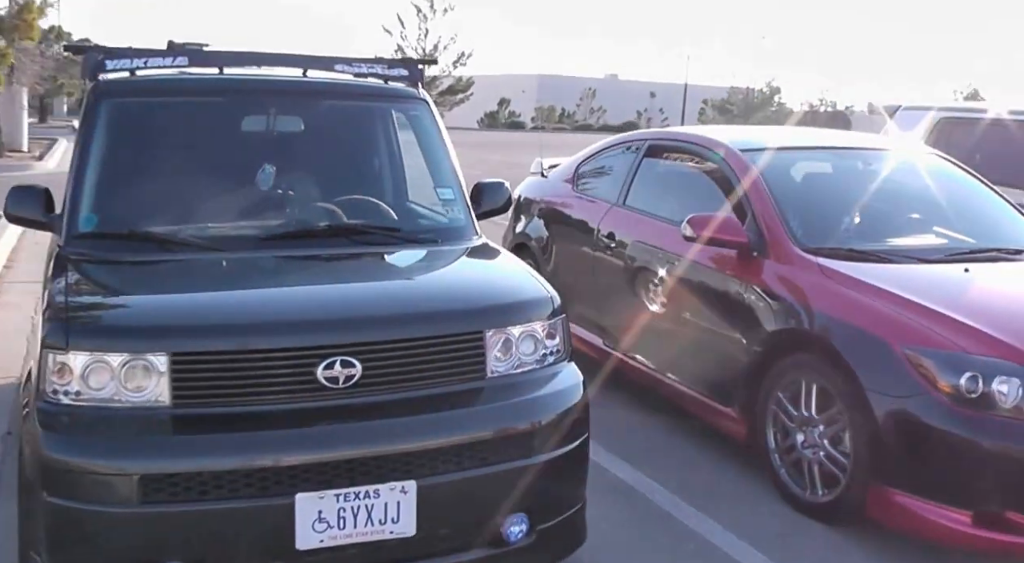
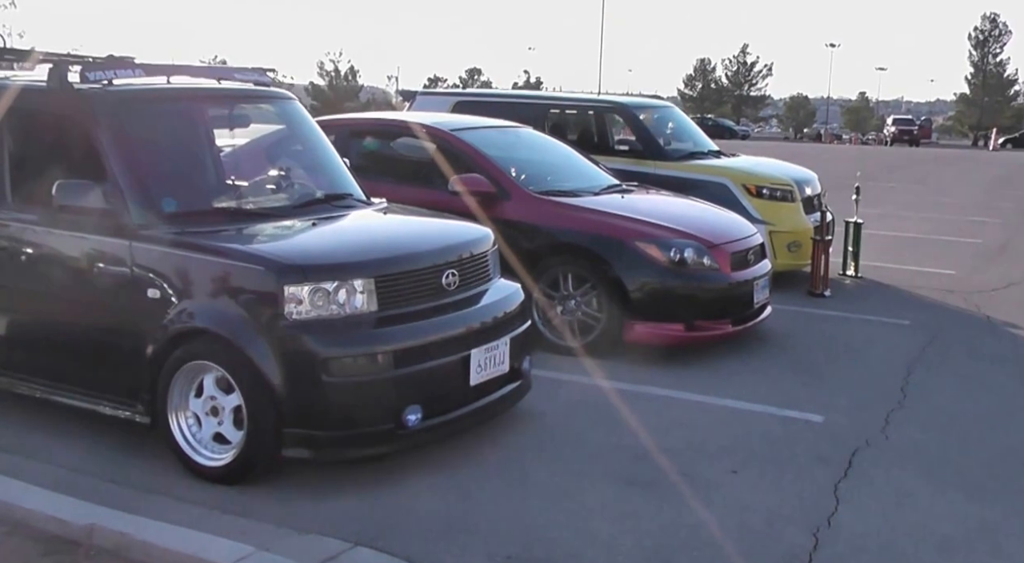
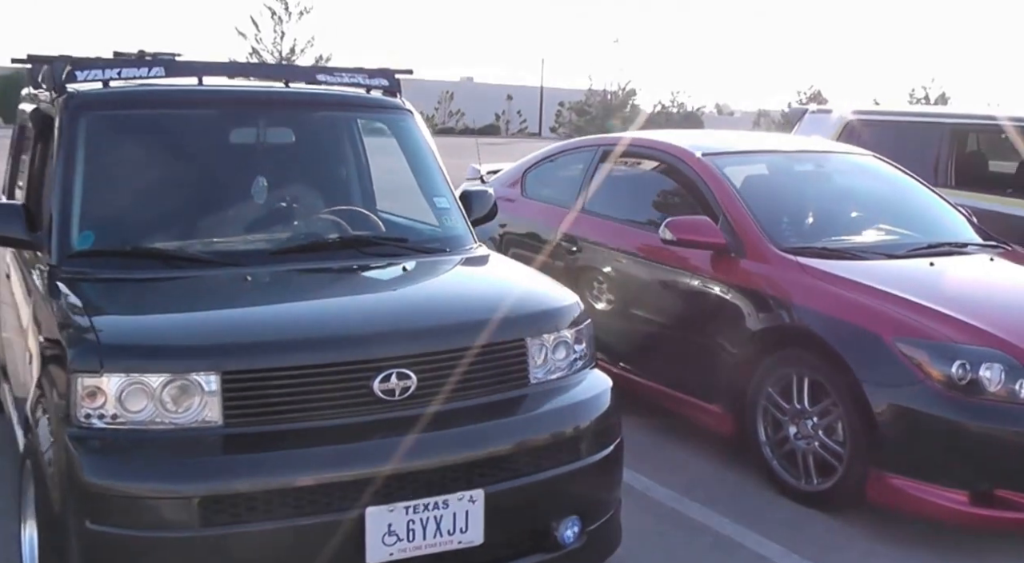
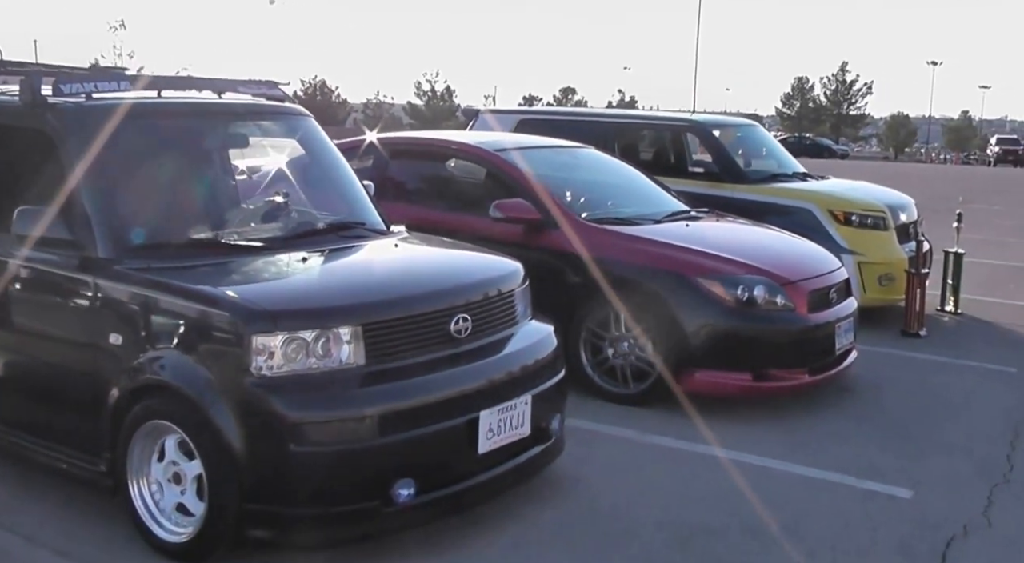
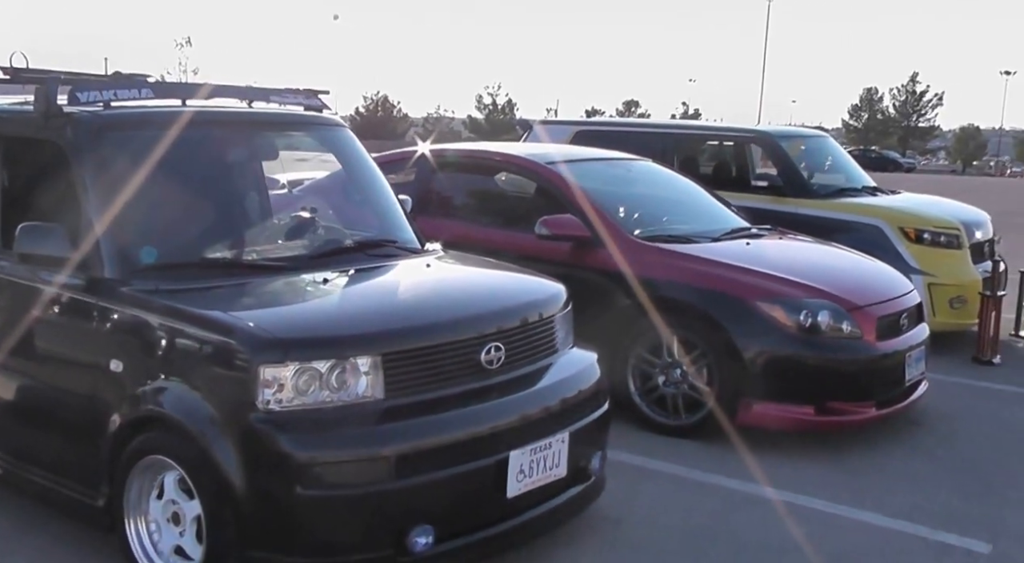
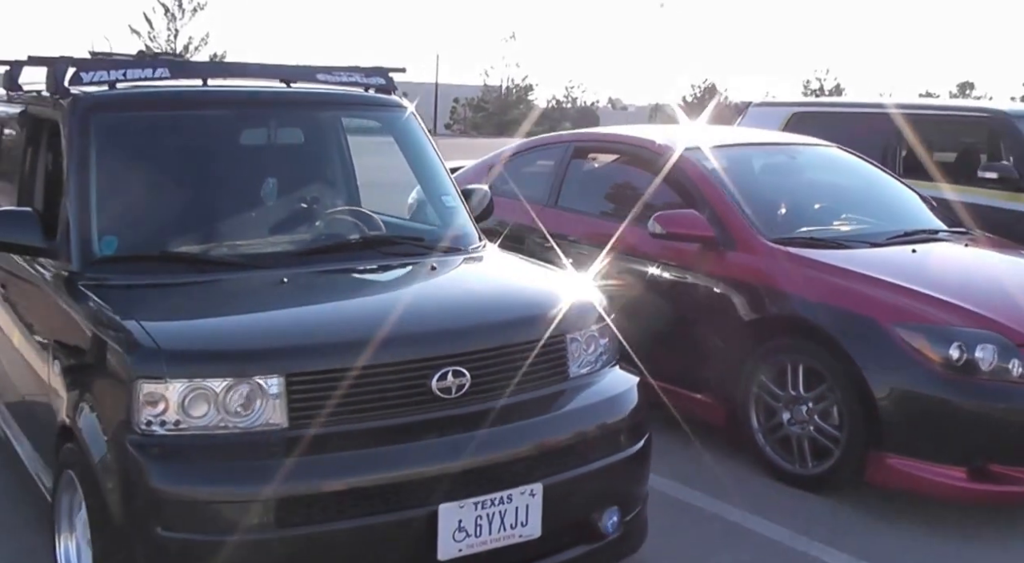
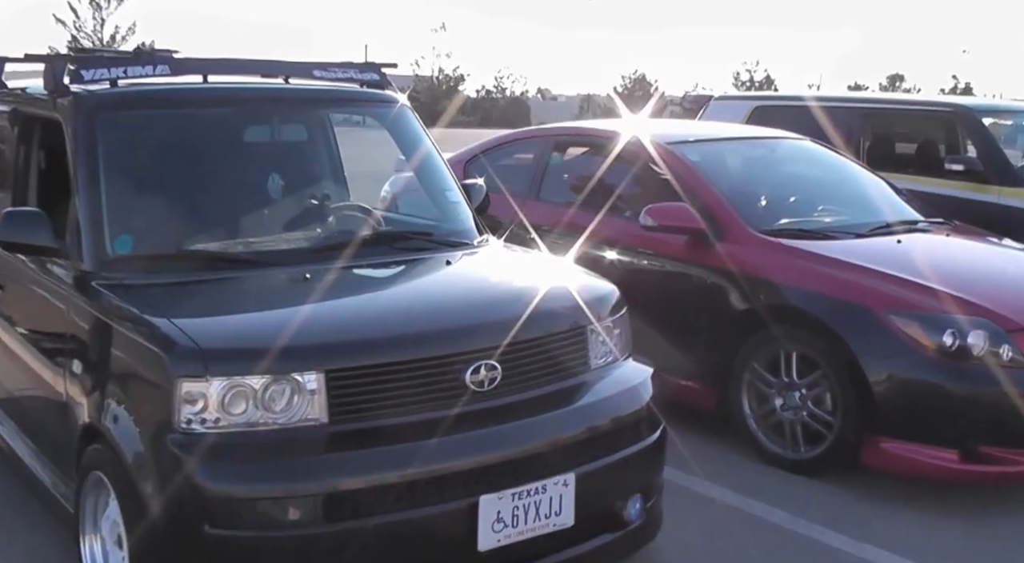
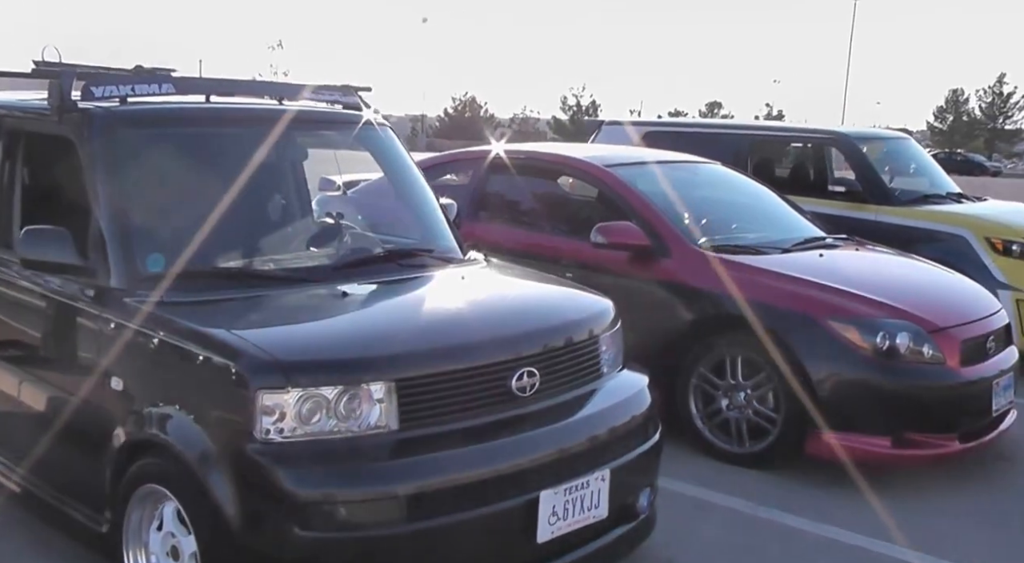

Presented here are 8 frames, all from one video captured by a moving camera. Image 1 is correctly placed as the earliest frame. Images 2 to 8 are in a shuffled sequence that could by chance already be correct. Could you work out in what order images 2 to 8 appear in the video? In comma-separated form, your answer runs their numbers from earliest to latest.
3, 6, 7, 8, 5, 4, 2
